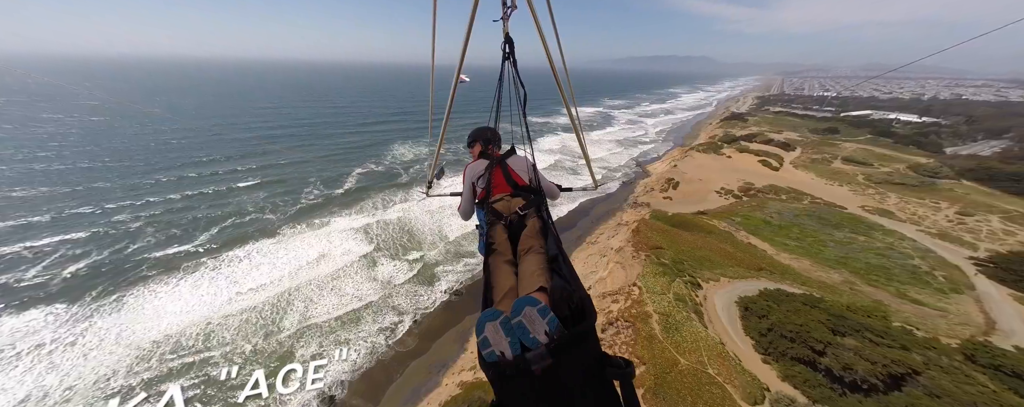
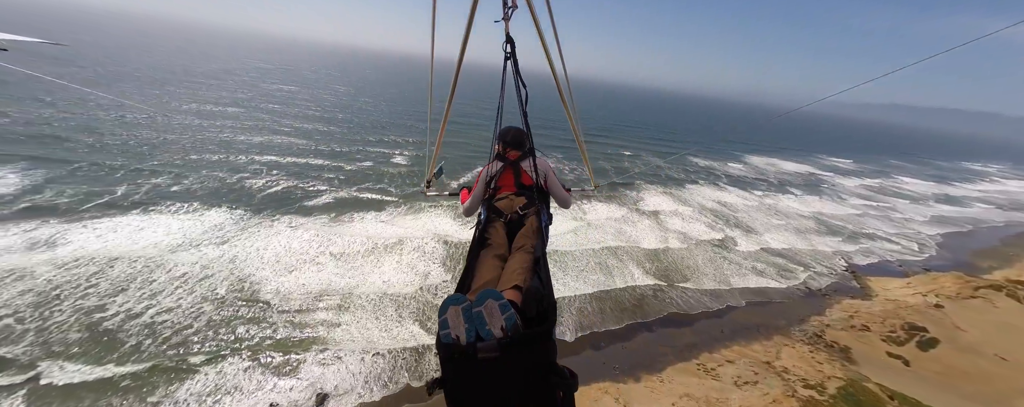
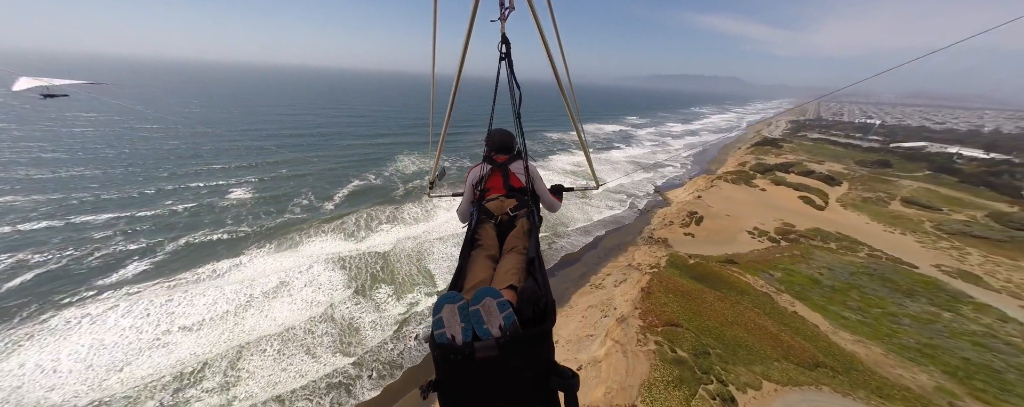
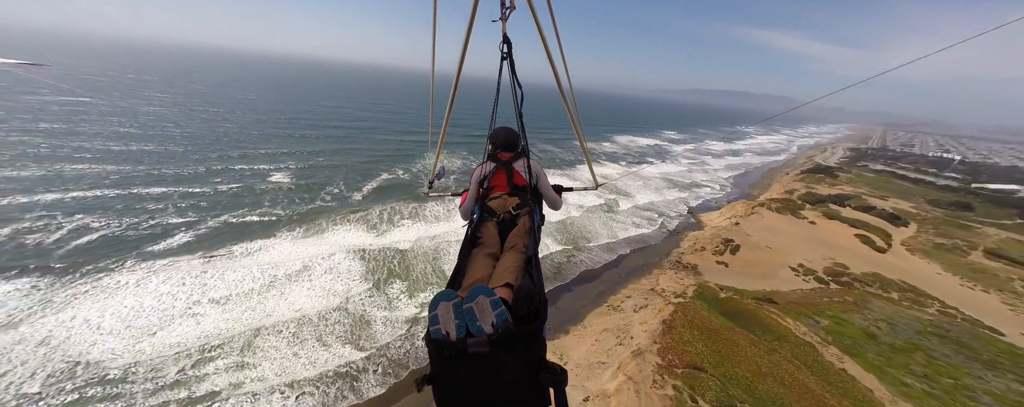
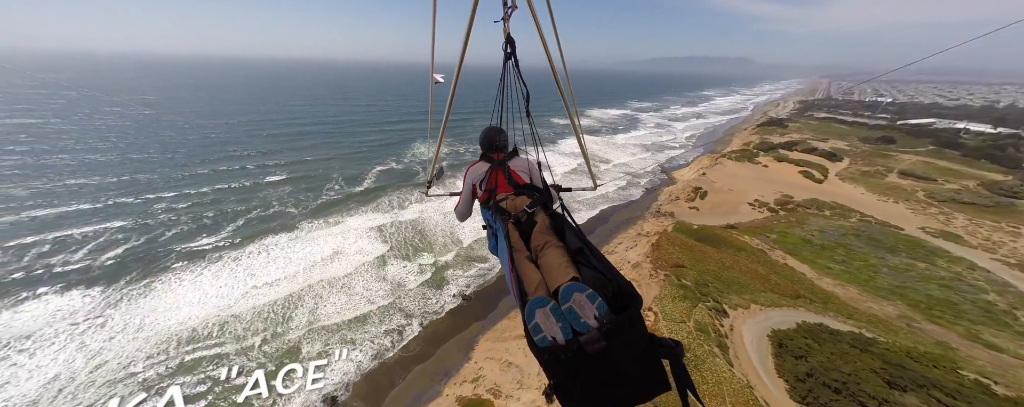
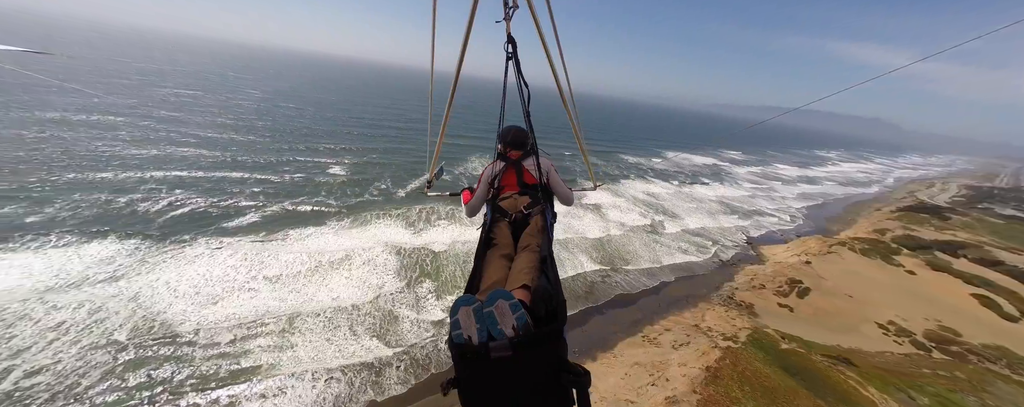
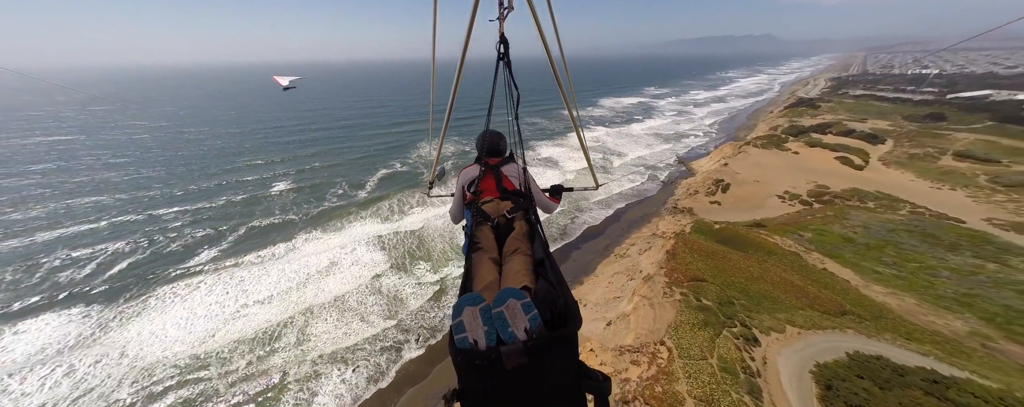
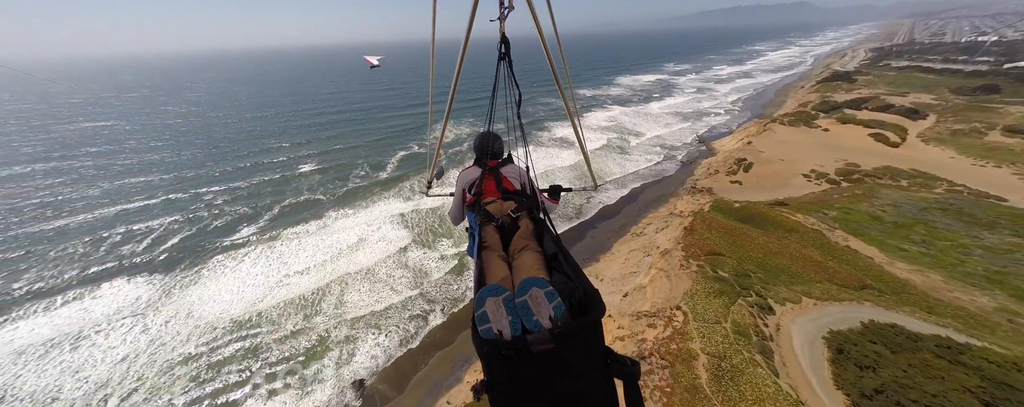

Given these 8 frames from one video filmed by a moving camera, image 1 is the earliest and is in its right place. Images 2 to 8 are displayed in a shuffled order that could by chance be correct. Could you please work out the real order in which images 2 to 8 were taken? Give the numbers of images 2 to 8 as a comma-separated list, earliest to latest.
5, 8, 7, 3, 4, 6, 2
